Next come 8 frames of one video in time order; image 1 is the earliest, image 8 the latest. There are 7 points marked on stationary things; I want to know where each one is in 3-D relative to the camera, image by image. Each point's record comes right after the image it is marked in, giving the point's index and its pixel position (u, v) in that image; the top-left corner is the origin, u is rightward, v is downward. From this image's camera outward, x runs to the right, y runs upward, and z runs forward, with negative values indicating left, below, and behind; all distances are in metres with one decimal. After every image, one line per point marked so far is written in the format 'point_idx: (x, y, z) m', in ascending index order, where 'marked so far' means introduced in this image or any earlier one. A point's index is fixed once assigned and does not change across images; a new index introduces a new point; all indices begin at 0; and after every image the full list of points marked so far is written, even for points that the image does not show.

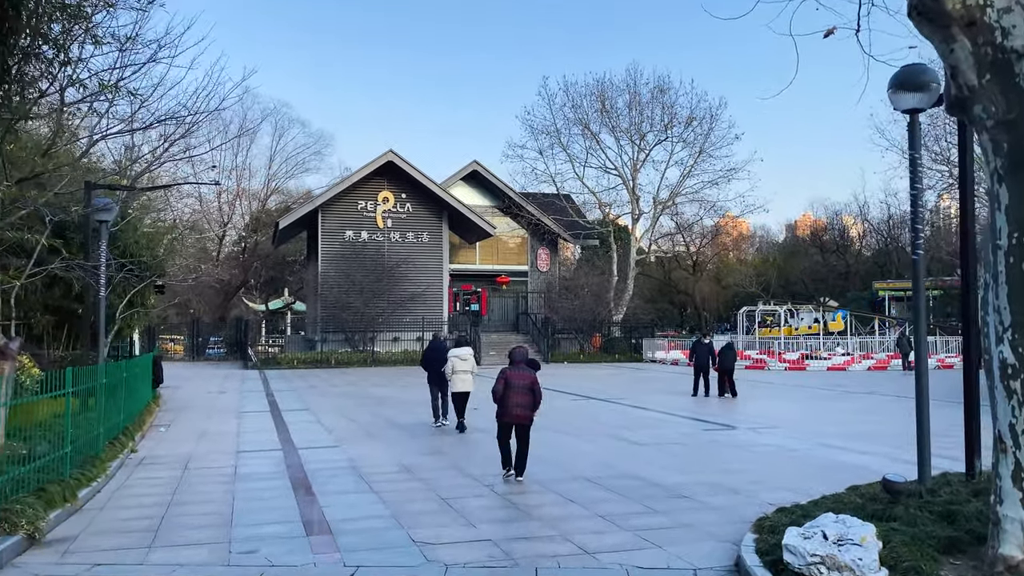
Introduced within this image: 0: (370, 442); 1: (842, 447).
0: (-2.1, -2.3, +12.2) m
1: (+4.4, -2.2, +11.5) m
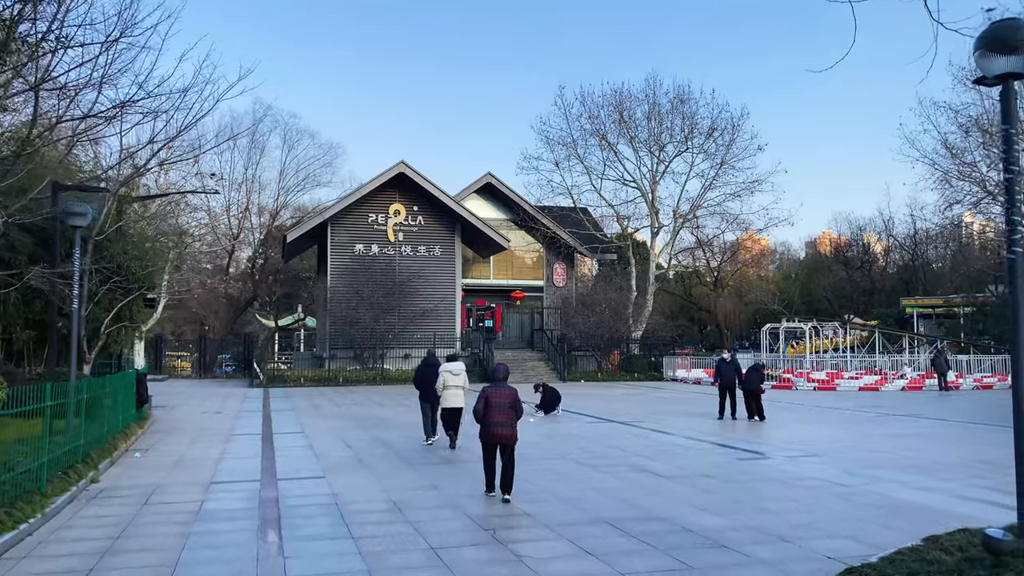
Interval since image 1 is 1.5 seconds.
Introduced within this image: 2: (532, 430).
0: (-2.0, -2.4, +10.9) m
1: (+4.5, -2.3, +10.0) m
2: (+0.3, -2.7, +15.8) m
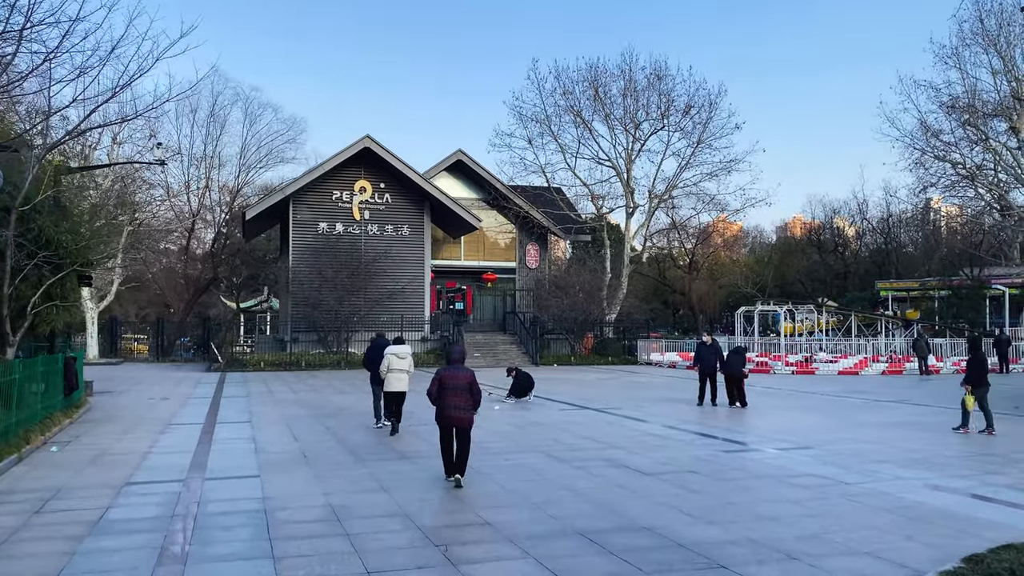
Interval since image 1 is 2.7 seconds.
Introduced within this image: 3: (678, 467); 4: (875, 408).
0: (-2.4, -2.1, +9.6) m
1: (+4.1, -2.0, +8.9) m
2: (-0.3, -2.3, +14.6) m
3: (+1.9, -2.1, +9.7) m
4: (+7.6, -2.5, +17.7) m
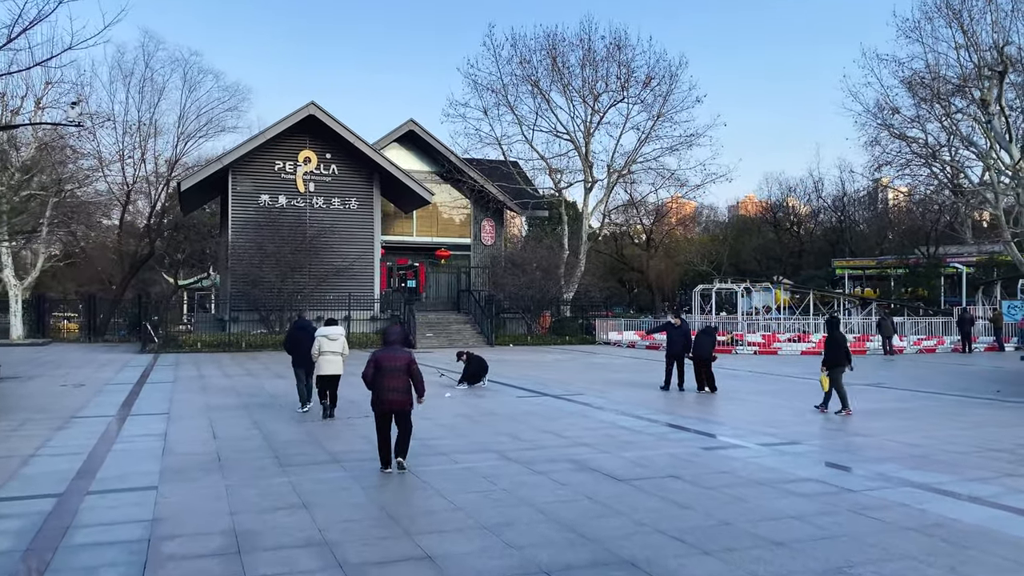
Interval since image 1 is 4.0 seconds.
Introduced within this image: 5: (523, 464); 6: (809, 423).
0: (-2.9, -1.8, +8.0) m
1: (+3.7, -1.8, +7.7) m
2: (-1.0, -1.9, +13.1) m
3: (+1.4, -1.8, +8.4) m
4: (+6.7, -2.1, +16.7) m
5: (+0.1, -1.8, +8.6) m
6: (+4.1, -1.9, +11.8) m
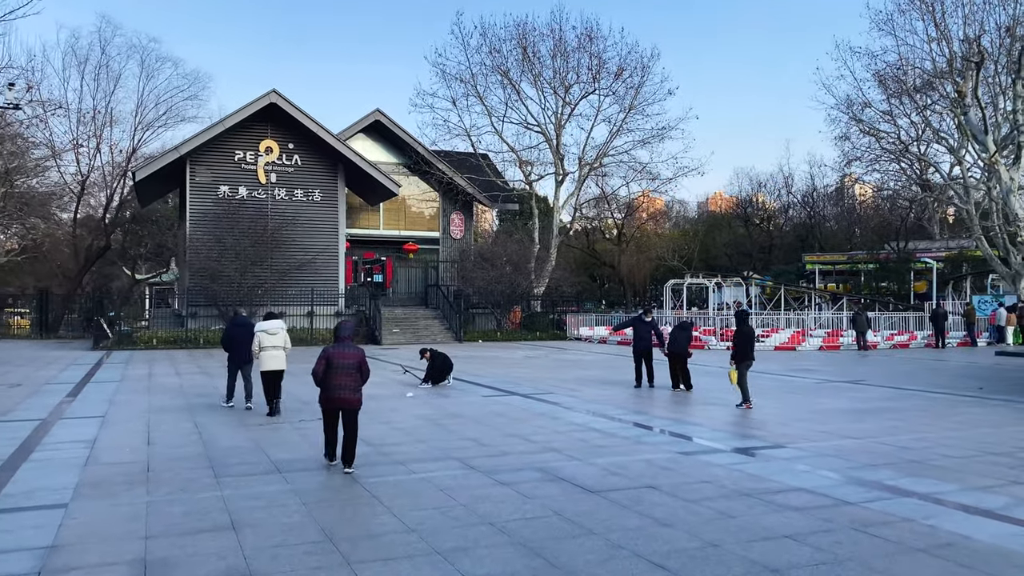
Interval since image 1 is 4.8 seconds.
0: (-3.2, -1.7, +7.1) m
1: (+3.4, -1.7, +7.0) m
2: (-1.5, -1.8, +12.3) m
3: (+1.1, -1.7, +7.6) m
4: (+6.0, -2.0, +16.1) m
5: (-0.2, -1.7, +7.8) m
6: (+3.7, -1.8, +11.1) m
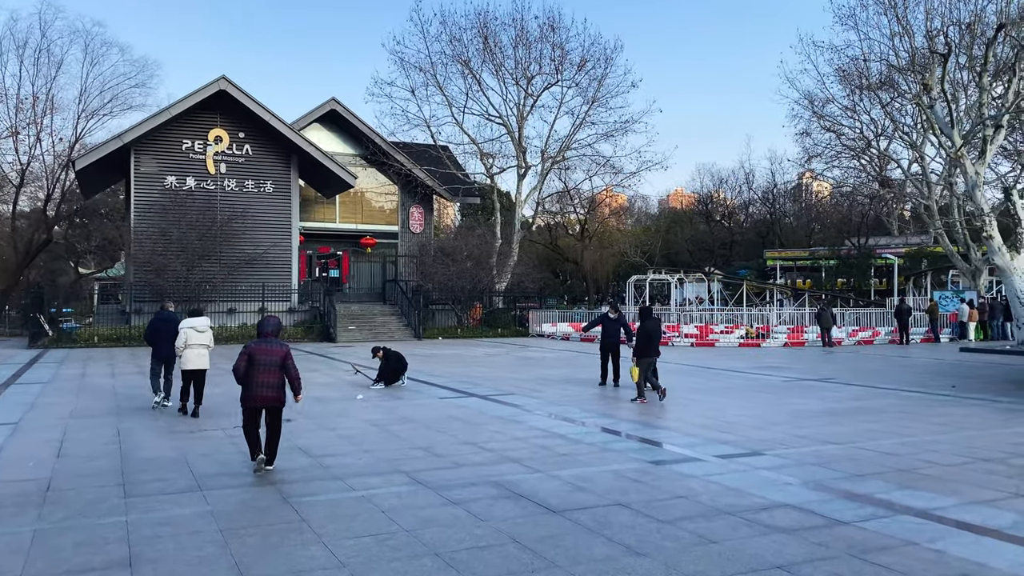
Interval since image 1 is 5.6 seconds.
0: (-3.6, -1.7, +6.1) m
1: (+3.0, -1.7, +6.3) m
2: (-2.1, -1.7, +11.3) m
3: (+0.7, -1.7, +6.8) m
4: (+5.3, -1.9, +15.5) m
5: (-0.6, -1.7, +6.9) m
6: (+3.1, -1.7, +10.4) m
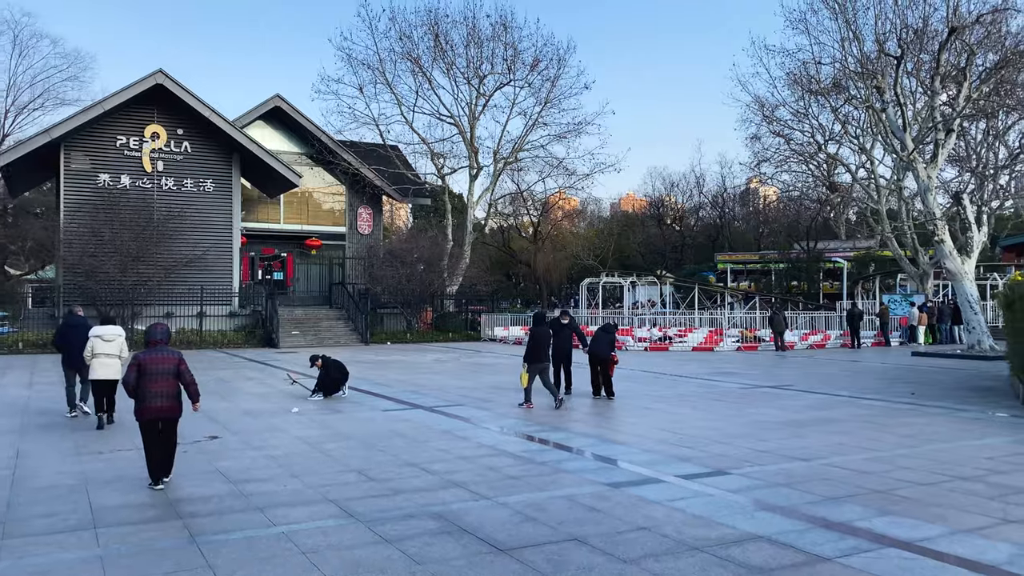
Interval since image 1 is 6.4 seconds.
0: (-3.9, -1.7, +5.1) m
1: (+2.6, -1.7, +5.7) m
2: (-2.8, -1.8, +10.4) m
3: (+0.3, -1.7, +6.0) m
4: (+4.4, -1.9, +15.0) m
5: (-1.1, -1.7, +6.1) m
6: (+2.5, -1.8, +9.8) m
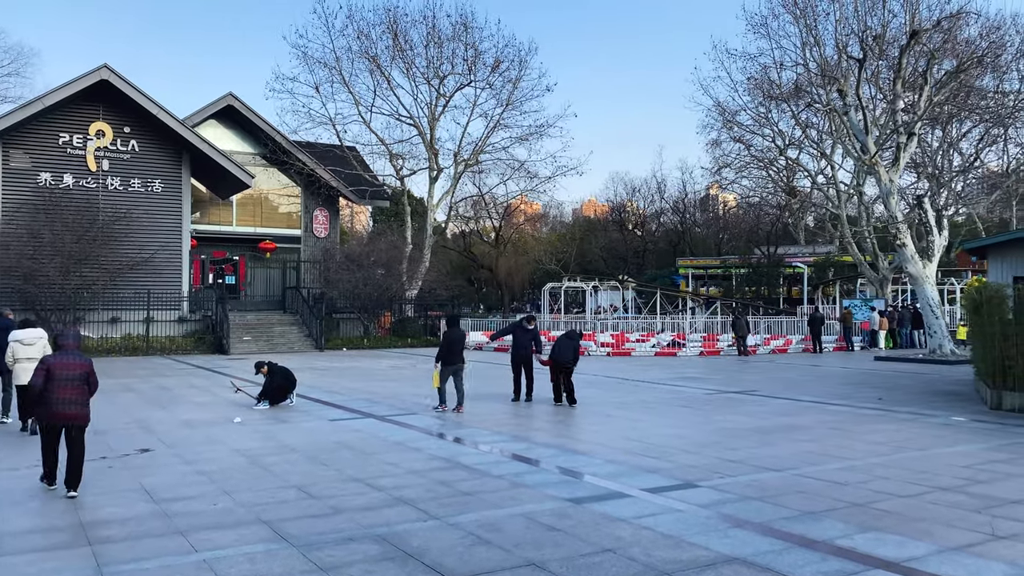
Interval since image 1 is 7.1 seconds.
0: (-4.2, -1.7, +4.4) m
1: (+2.3, -1.7, +5.2) m
2: (-3.3, -1.8, +9.7) m
3: (0.0, -1.7, +5.5) m
4: (+3.6, -2.0, +14.6) m
5: (-1.4, -1.7, +5.5) m
6: (+2.0, -1.8, +9.3) m
